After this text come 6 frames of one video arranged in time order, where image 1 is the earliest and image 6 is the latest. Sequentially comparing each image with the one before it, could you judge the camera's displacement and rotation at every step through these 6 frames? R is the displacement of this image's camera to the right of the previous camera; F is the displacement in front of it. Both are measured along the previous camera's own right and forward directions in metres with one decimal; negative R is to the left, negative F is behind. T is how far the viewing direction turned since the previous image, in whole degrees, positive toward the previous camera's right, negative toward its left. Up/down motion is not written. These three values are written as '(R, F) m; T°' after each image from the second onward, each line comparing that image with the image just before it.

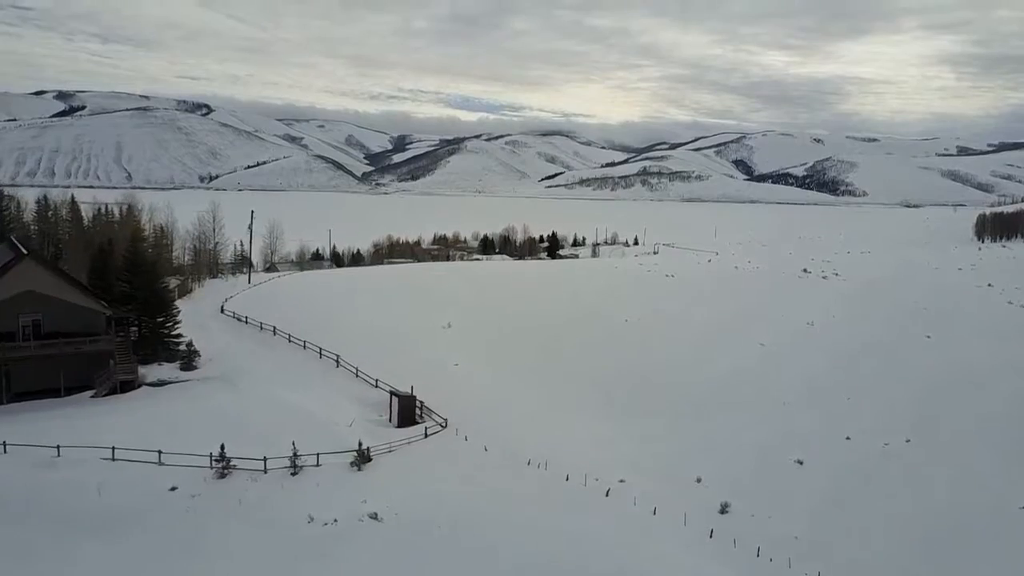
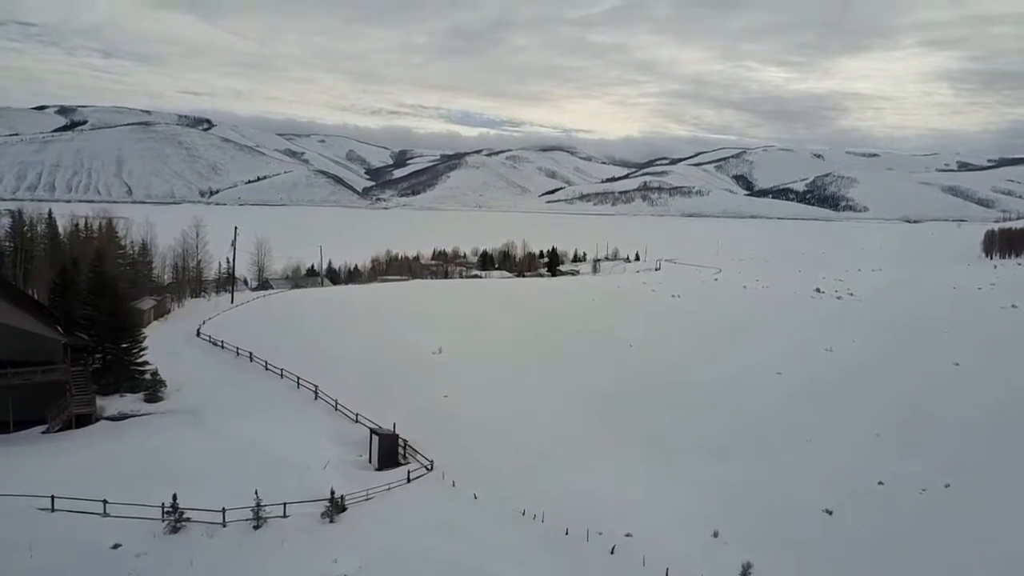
(+0.1, +0.9) m; 0°
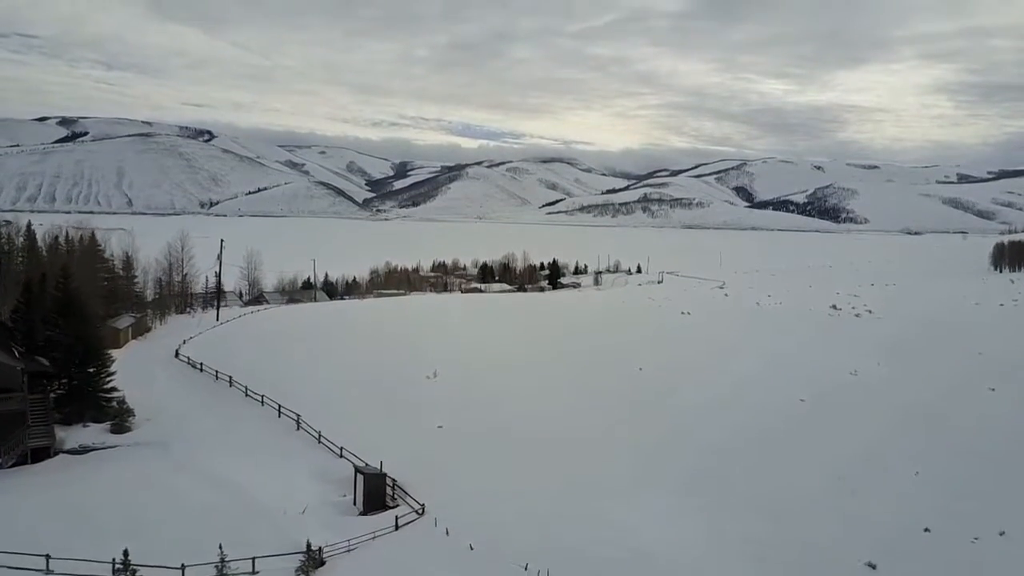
(0.0, +0.8) m; 0°
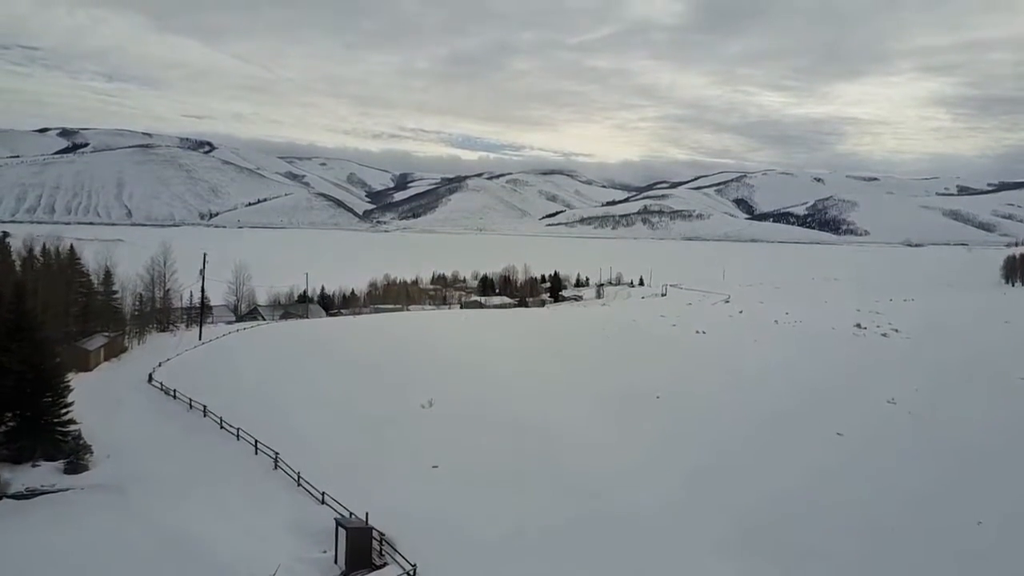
(-0.1, +1.0) m; 0°
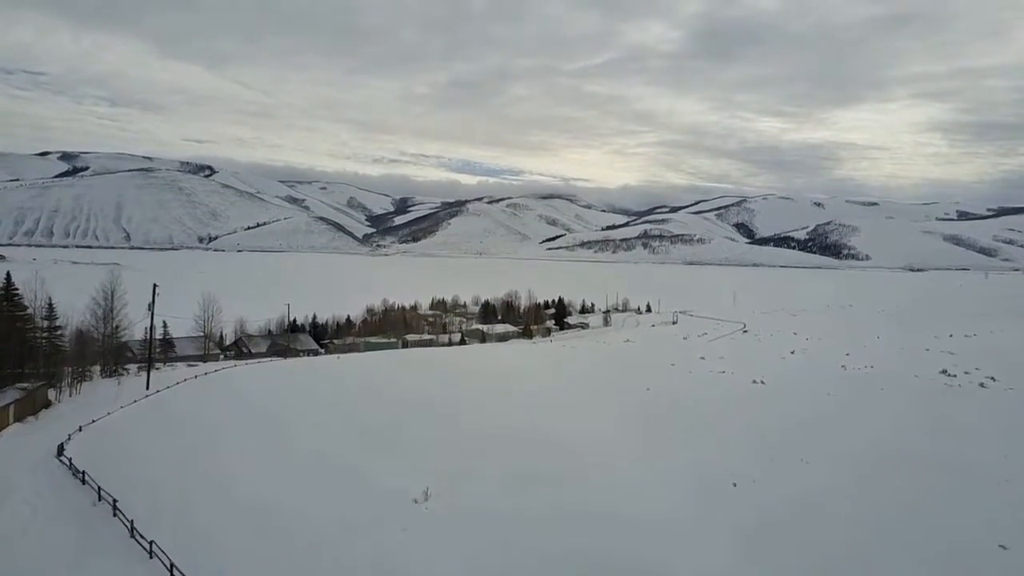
(-0.3, +2.5) m; 0°
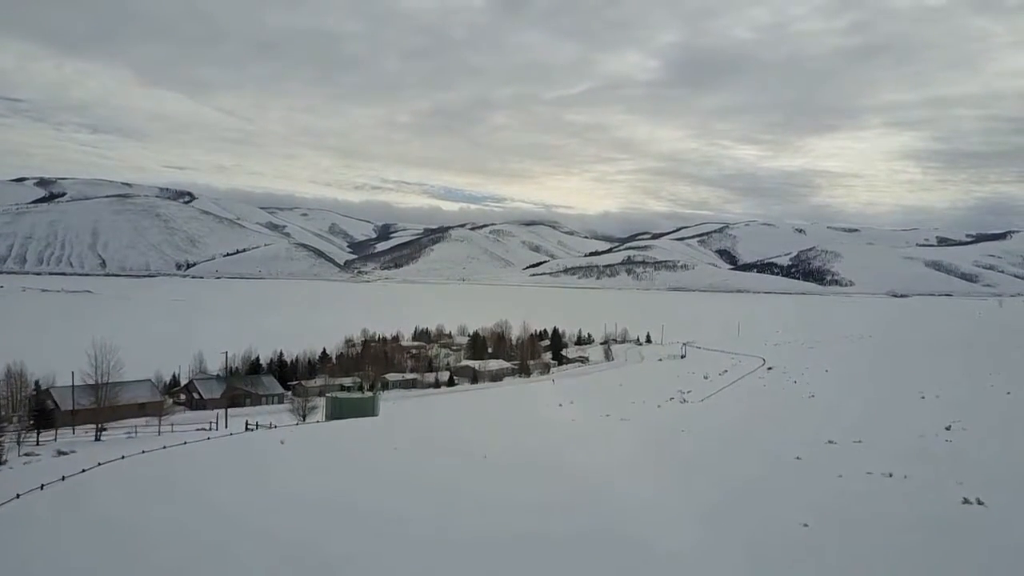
(-0.7, +4.5) m; +2°
